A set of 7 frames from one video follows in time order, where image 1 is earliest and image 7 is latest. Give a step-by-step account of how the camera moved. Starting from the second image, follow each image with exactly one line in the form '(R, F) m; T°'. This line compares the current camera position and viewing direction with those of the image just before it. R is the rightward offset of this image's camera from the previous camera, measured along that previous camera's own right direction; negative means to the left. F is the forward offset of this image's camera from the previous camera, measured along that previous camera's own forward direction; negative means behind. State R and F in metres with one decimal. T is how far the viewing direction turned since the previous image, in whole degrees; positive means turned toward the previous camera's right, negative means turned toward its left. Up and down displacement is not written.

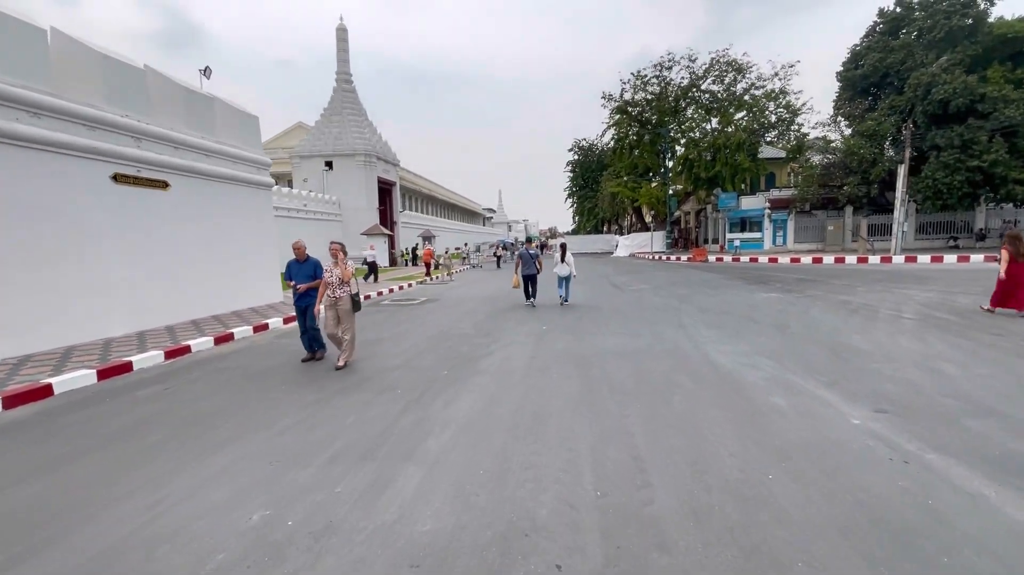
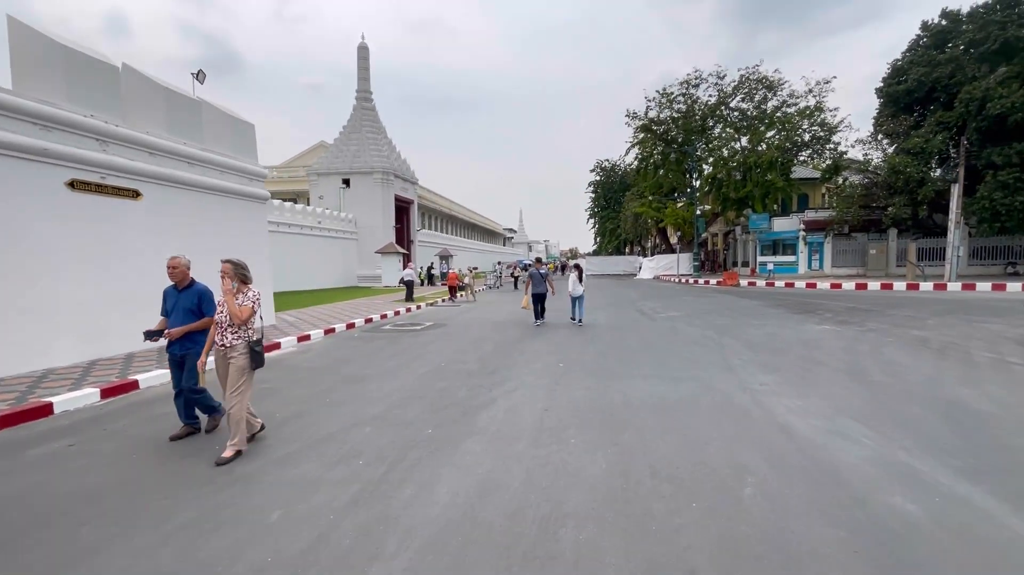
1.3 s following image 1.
(+0.2, +1.5) m; -2°
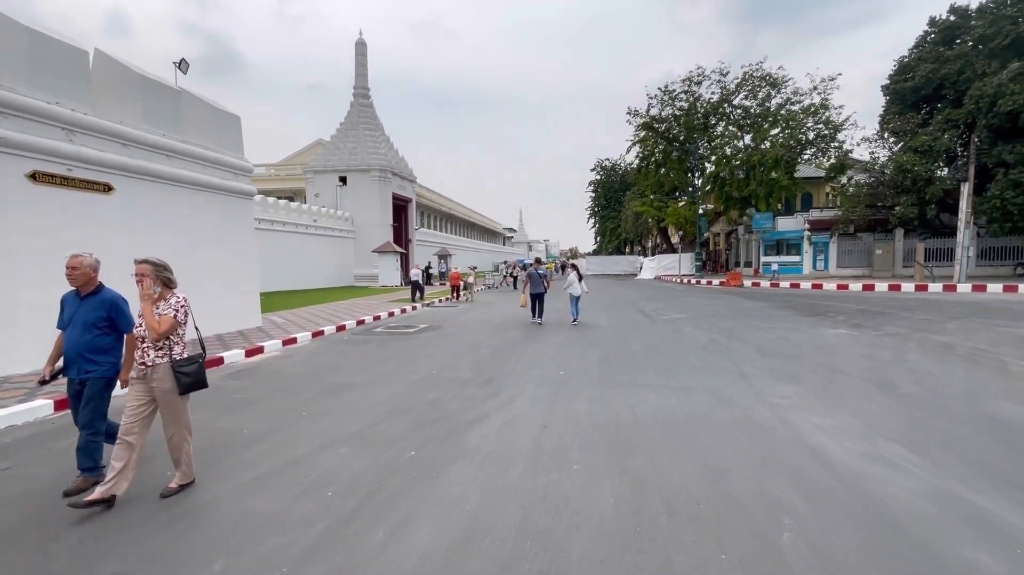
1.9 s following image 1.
(0.0, +0.6) m; 0°
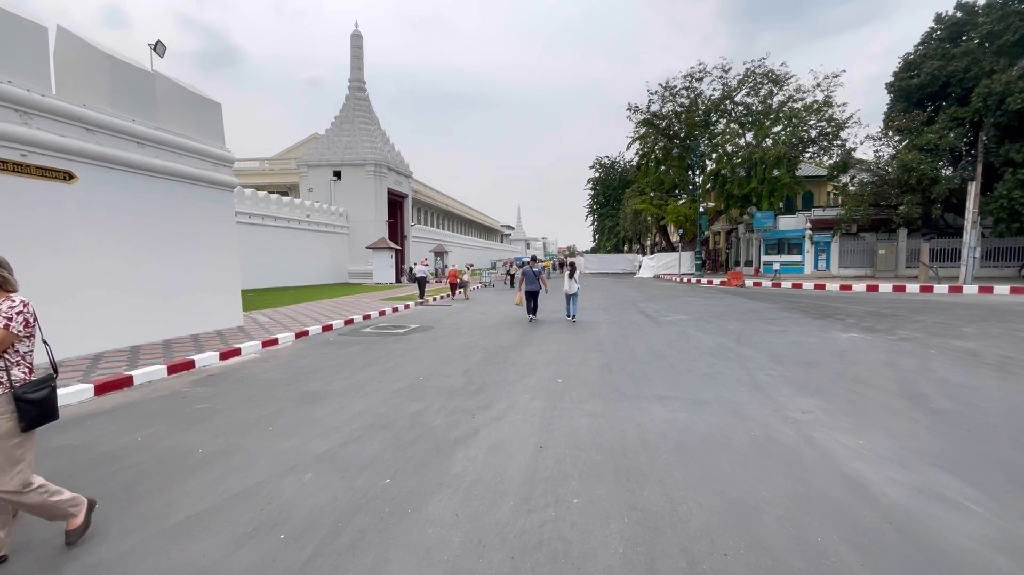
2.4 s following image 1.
(0.0, +0.6) m; 0°
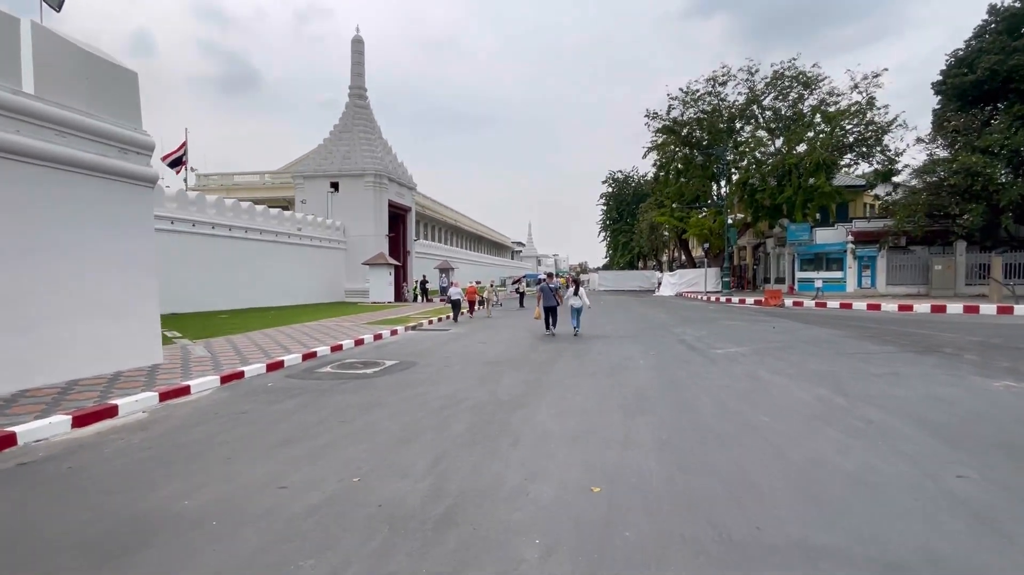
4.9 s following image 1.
(+0.1, +3.0) m; -1°
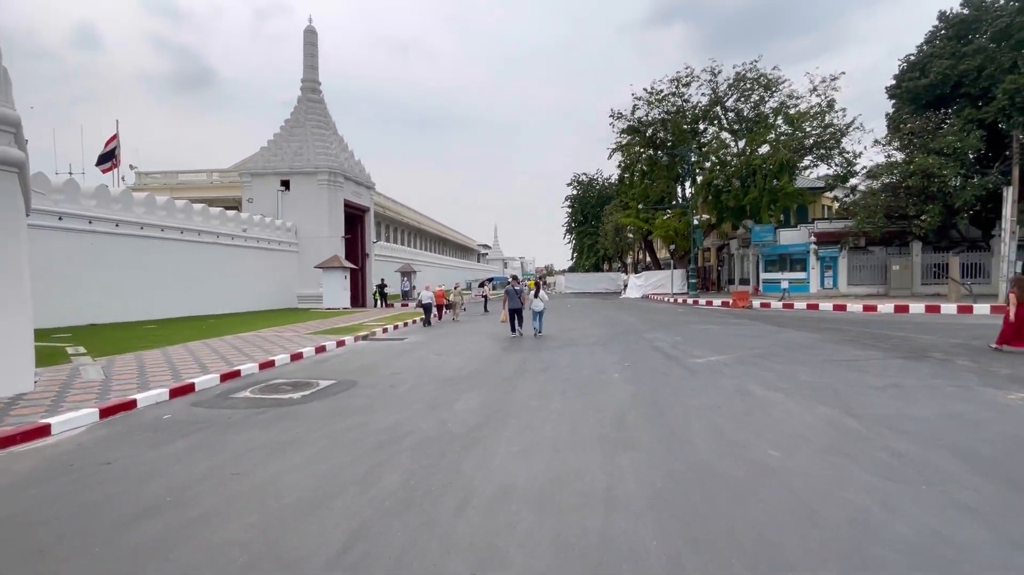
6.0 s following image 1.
(+0.2, +1.3) m; +4°
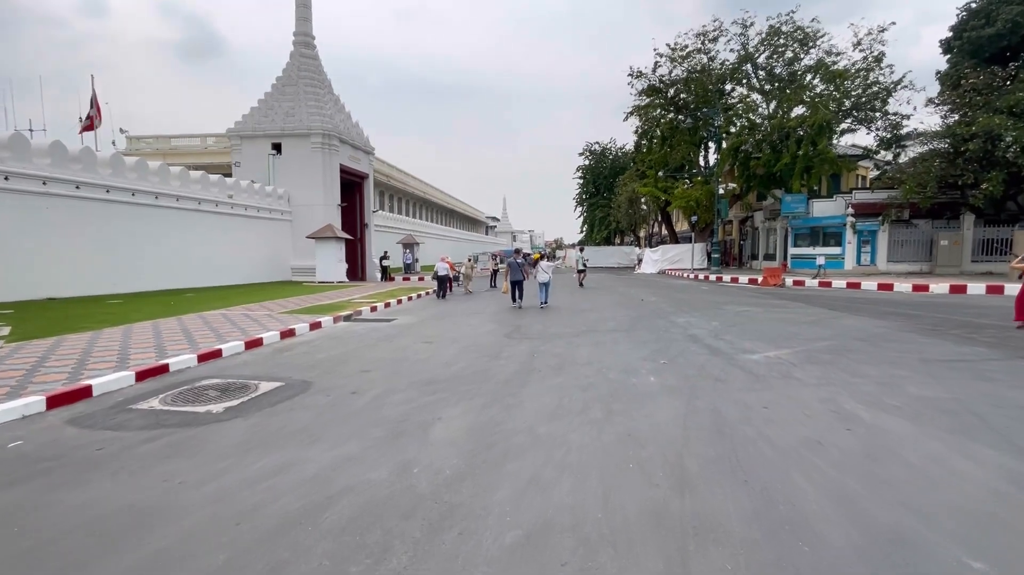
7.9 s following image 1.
(+0.1, +2.2) m; -1°
